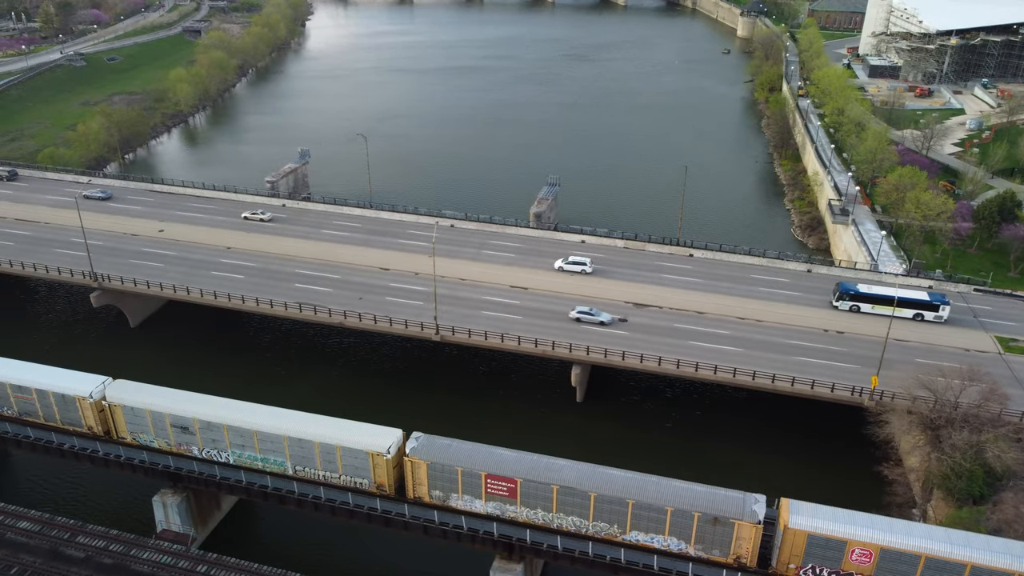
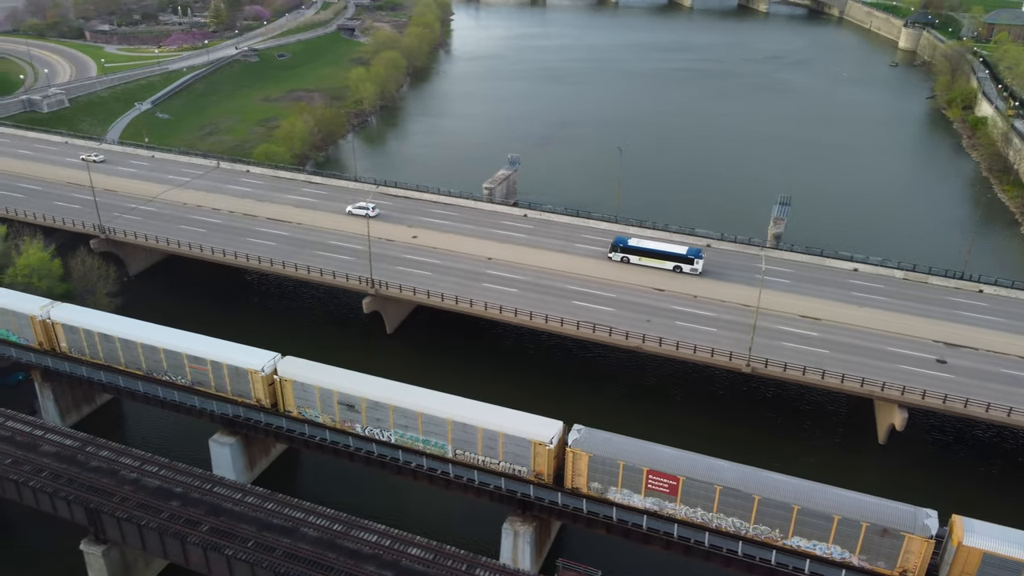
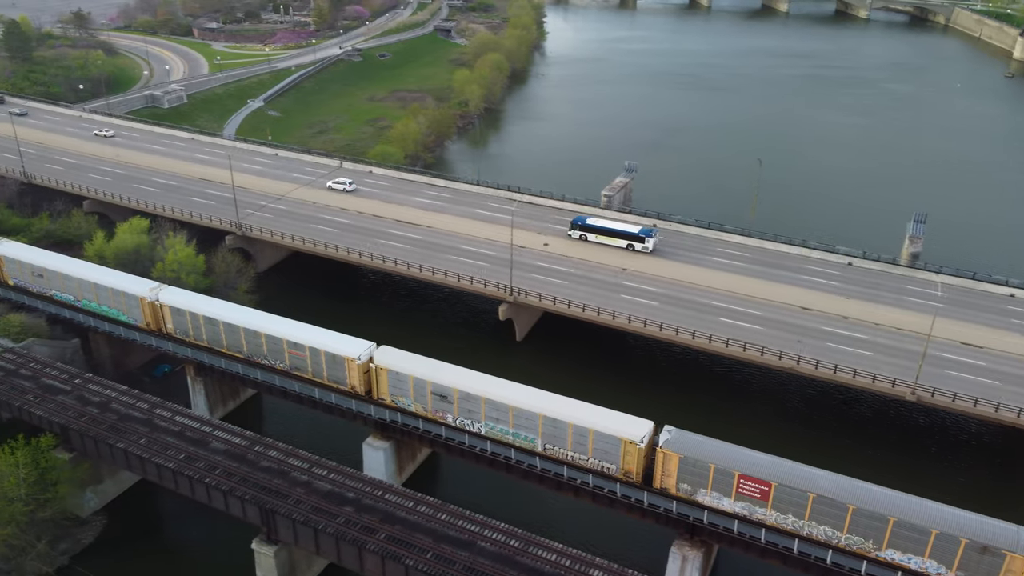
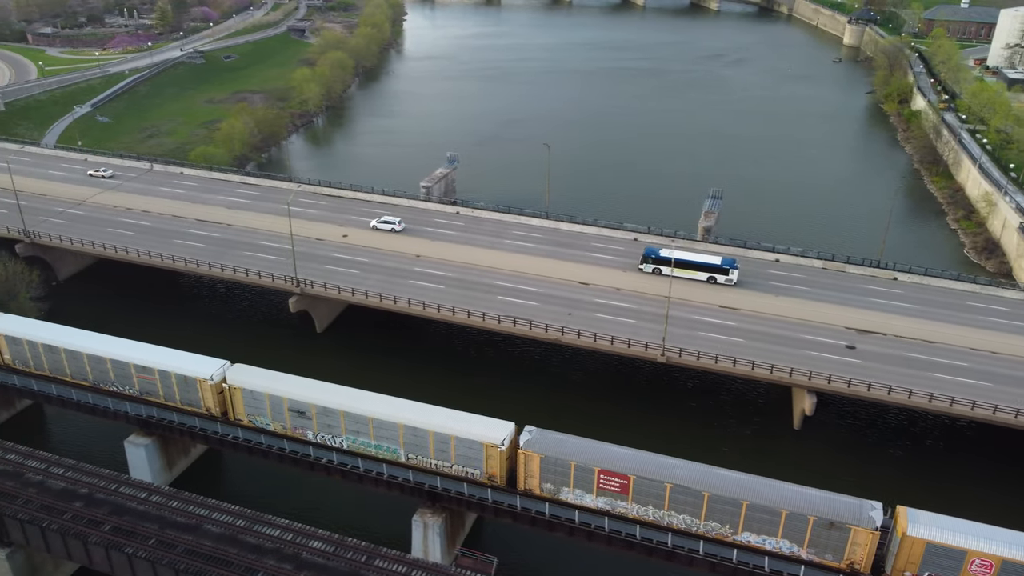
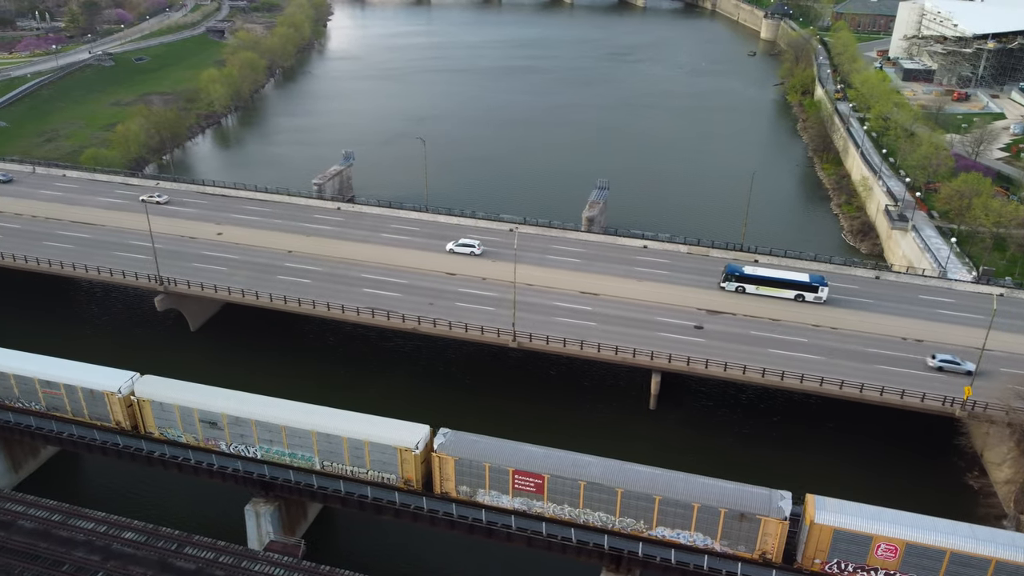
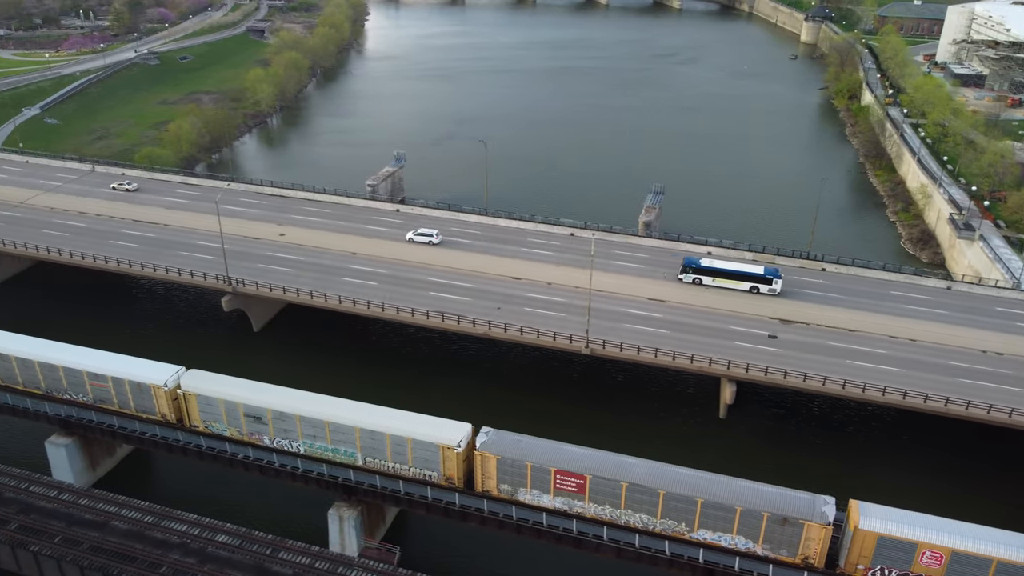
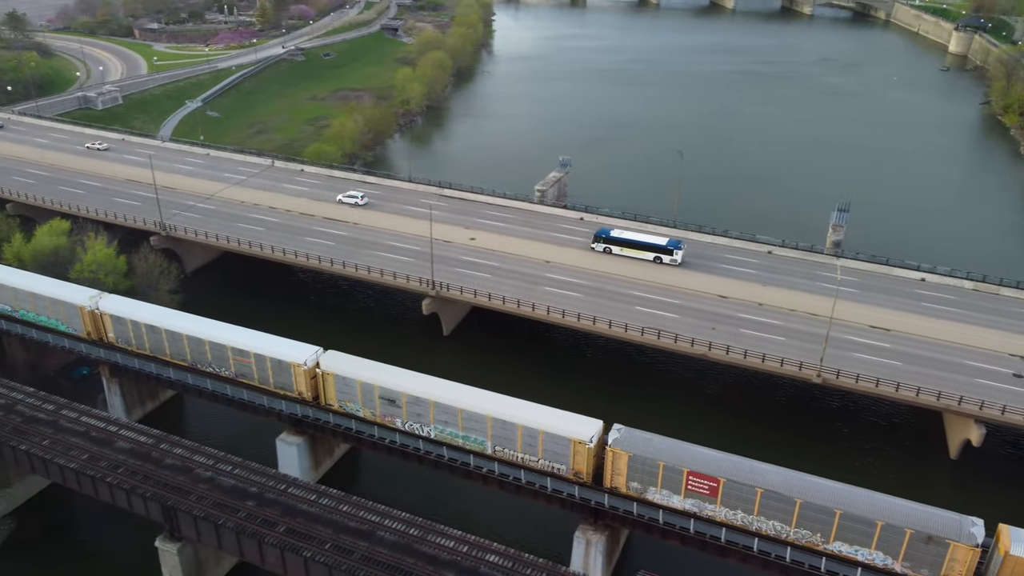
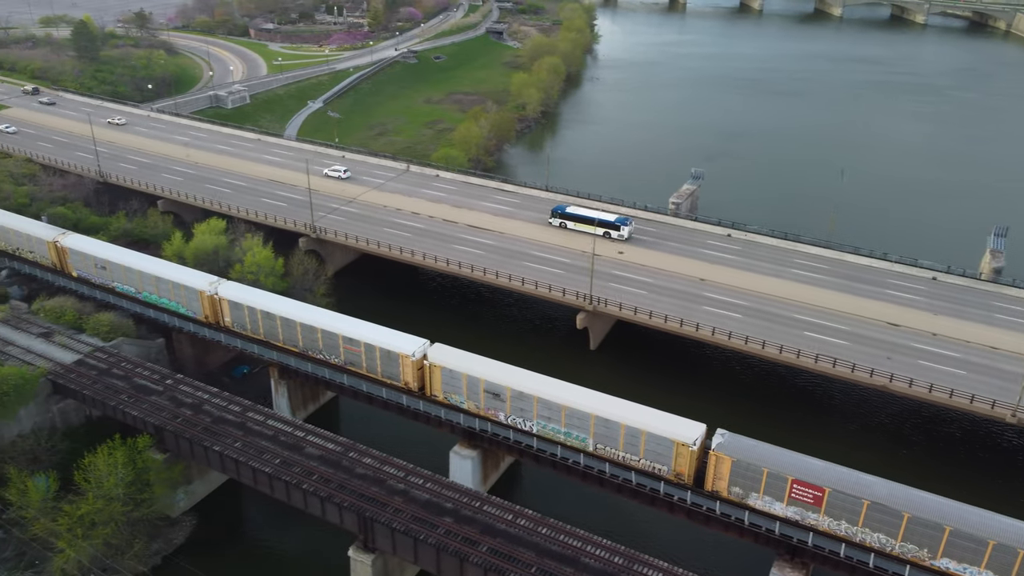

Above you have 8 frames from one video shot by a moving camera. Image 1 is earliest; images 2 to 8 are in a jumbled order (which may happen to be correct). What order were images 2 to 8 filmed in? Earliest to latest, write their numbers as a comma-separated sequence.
5, 6, 4, 2, 7, 3, 8
